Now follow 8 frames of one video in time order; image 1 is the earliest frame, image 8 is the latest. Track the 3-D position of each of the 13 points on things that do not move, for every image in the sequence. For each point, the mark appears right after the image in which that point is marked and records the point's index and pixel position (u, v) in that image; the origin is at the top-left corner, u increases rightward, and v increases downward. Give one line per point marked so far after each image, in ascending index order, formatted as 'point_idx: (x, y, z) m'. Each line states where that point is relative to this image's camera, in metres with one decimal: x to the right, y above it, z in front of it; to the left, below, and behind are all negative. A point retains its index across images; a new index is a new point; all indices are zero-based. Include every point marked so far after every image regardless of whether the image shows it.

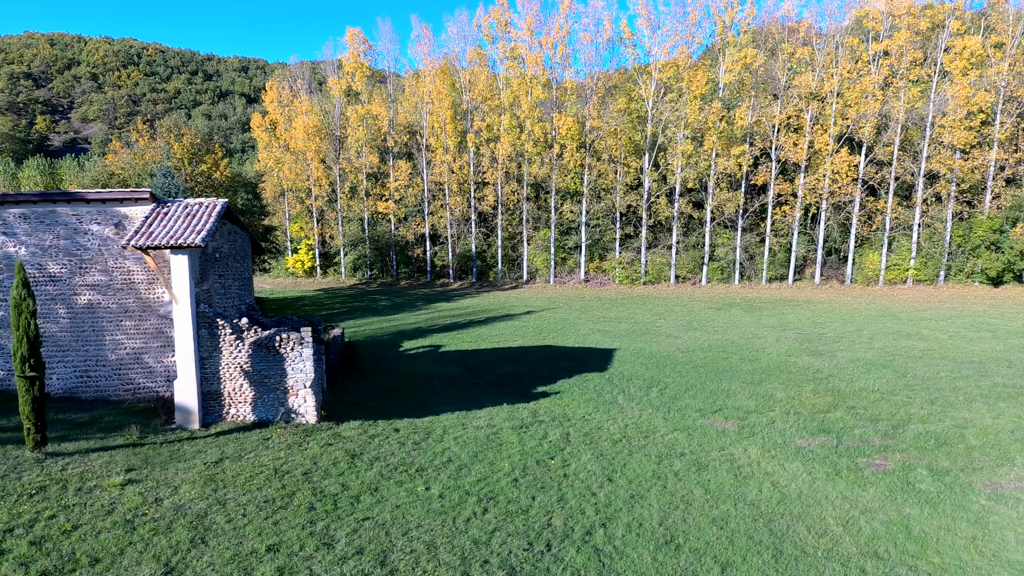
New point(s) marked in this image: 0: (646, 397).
0: (+2.6, -2.1, +14.4) m
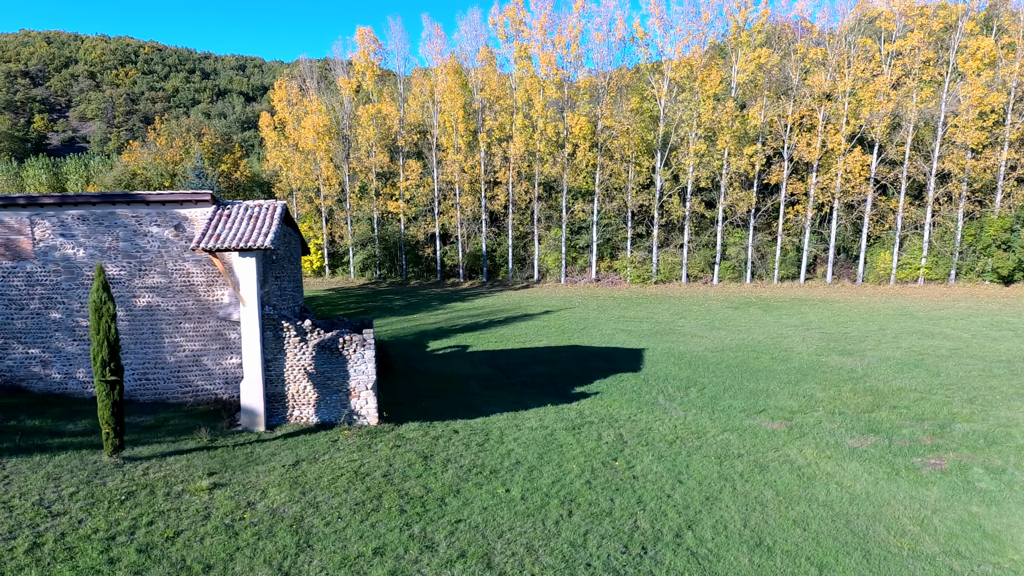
0: (+3.4, -2.1, +14.4) m
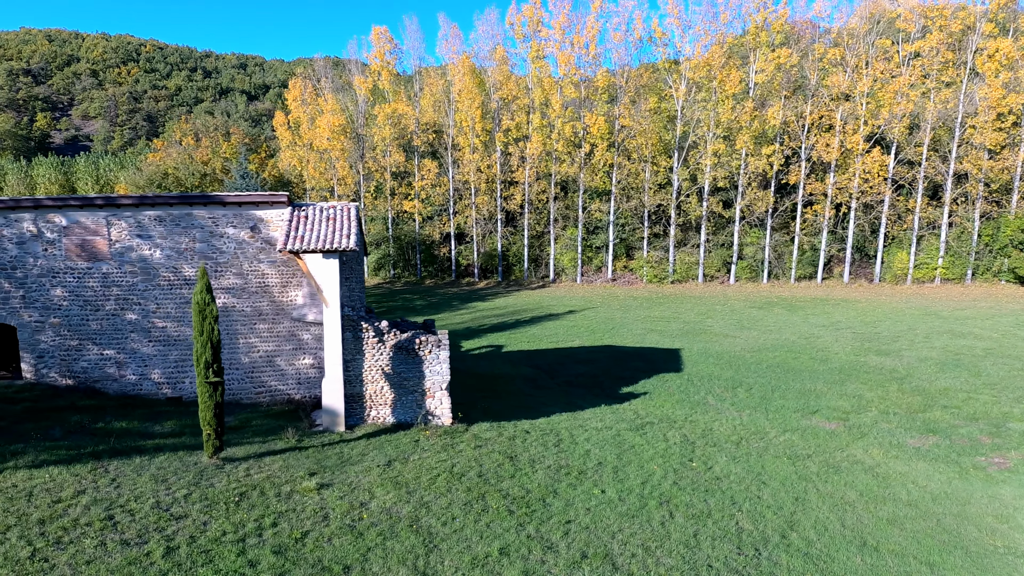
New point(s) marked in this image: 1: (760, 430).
0: (+4.3, -2.1, +14.5) m
1: (+4.0, -2.3, +12.1) m
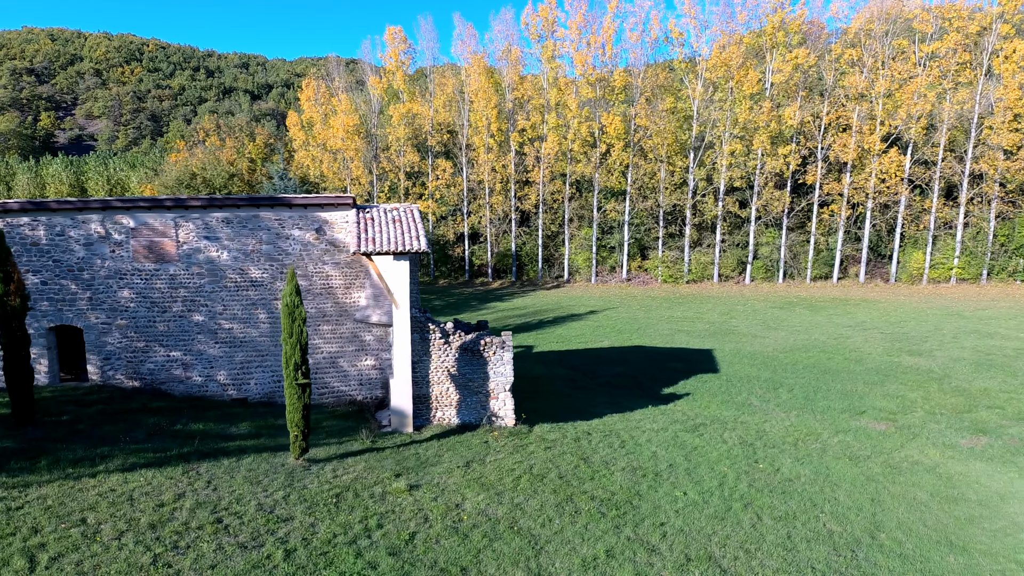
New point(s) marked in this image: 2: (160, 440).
0: (+5.2, -2.1, +14.5) m
1: (+4.9, -2.3, +12.1) m
2: (-3.7, -1.6, +7.9) m
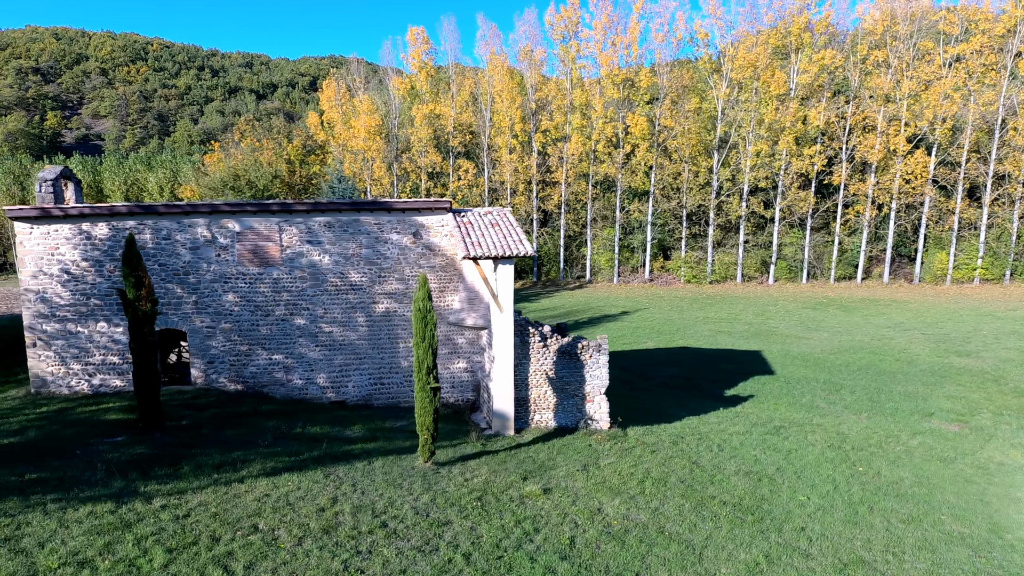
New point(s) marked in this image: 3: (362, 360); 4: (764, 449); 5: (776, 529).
0: (+6.4, -2.2, +14.6) m
1: (+6.2, -2.4, +12.2) m
2: (-2.4, -1.7, +7.9) m
3: (-2.0, -1.0, +10.2) m
4: (+3.4, -2.2, +10.2) m
5: (+2.5, -2.3, +7.0) m
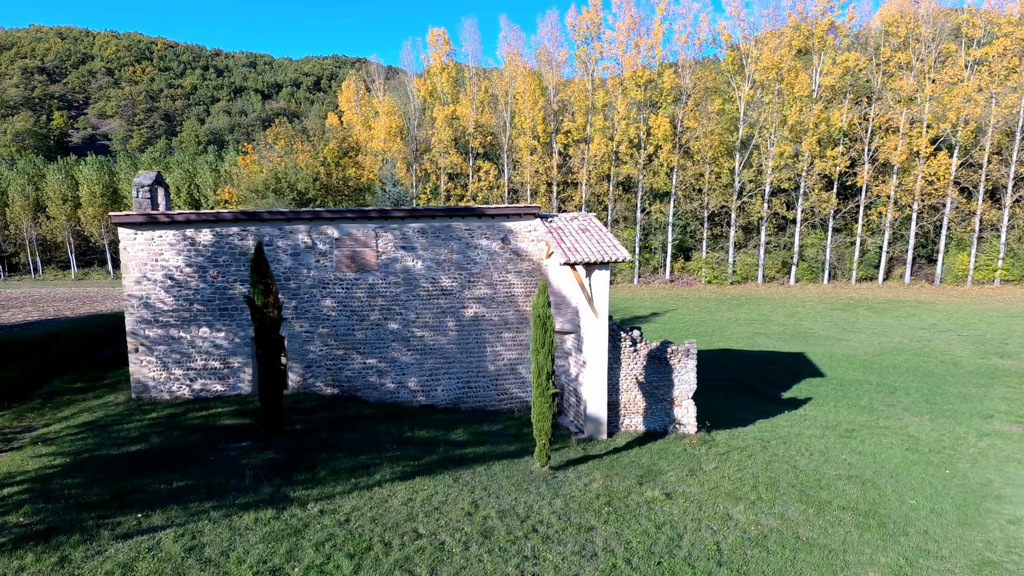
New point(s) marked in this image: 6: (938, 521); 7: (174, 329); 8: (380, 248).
0: (+7.6, -2.2, +14.7) m
1: (+7.4, -2.4, +12.3) m
2: (-1.1, -1.7, +8.0) m
3: (-0.8, -1.0, +10.2) m
4: (+4.6, -2.3, +10.3) m
5: (+3.7, -2.3, +7.1) m
6: (+4.3, -2.4, +7.7) m
7: (-4.1, -0.5, +9.1) m
8: (-1.7, +0.5, +9.7) m
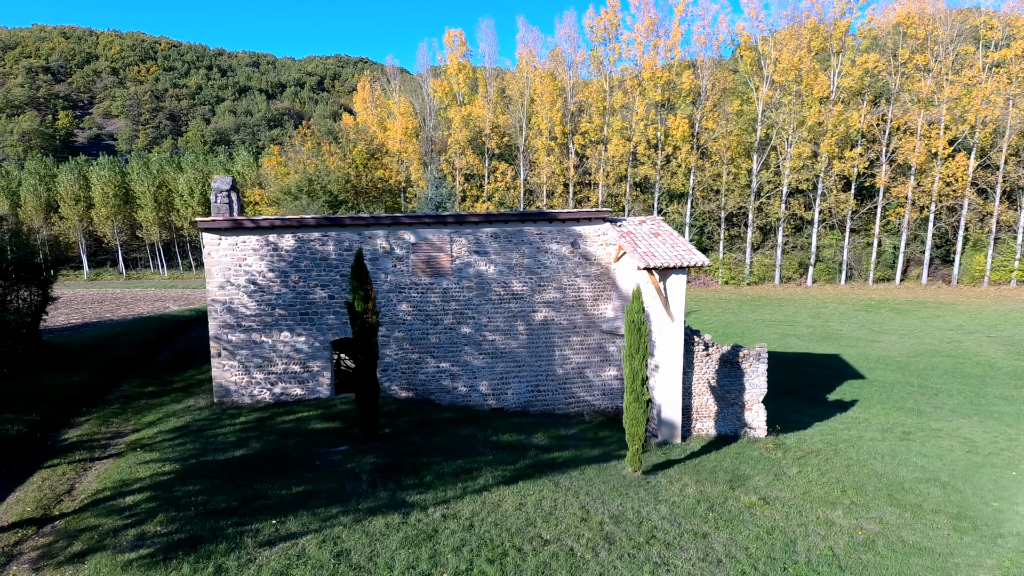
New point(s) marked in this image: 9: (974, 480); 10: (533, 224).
0: (+8.6, -2.3, +14.8) m
1: (+8.3, -2.5, +12.4) m
2: (-0.2, -1.8, +8.0) m
3: (+0.1, -1.1, +10.3) m
4: (+5.6, -2.3, +10.4) m
5: (+4.7, -2.4, +7.2) m
6: (+5.3, -2.4, +7.7) m
7: (-3.1, -0.6, +9.1) m
8: (-0.8, +0.5, +9.8) m
9: (+5.8, -2.4, +9.4) m
10: (+0.3, +0.9, +10.0) m
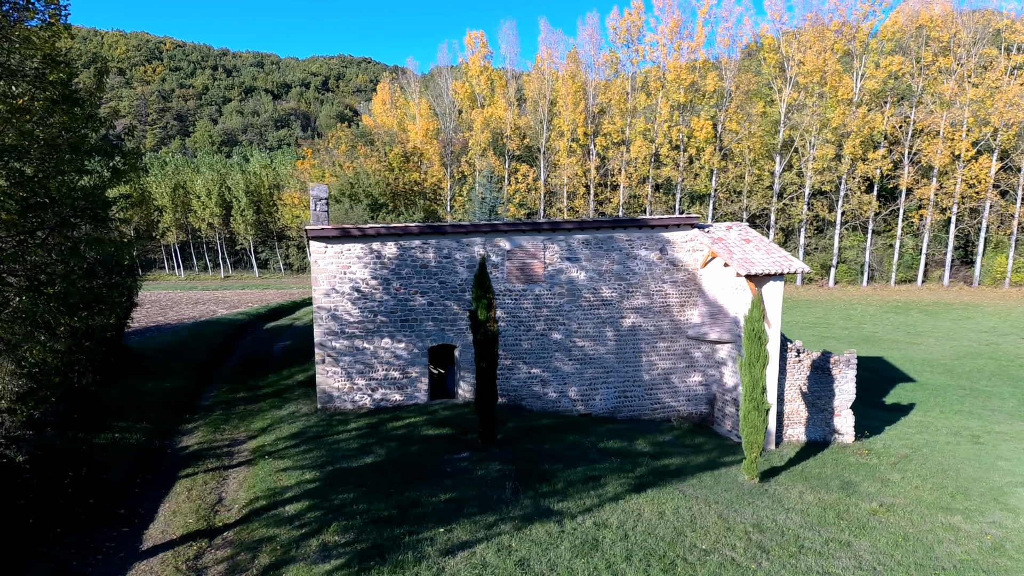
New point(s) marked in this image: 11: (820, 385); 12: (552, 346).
0: (+9.8, -2.4, +14.9) m
1: (+9.5, -2.6, +12.6) m
2: (+1.1, -1.9, +8.1) m
3: (+1.4, -1.2, +10.4) m
4: (+6.8, -2.4, +10.5) m
5: (+5.9, -2.5, +7.3) m
6: (+6.6, -2.5, +7.8) m
7: (-1.9, -0.6, +9.2) m
8: (+0.5, +0.4, +9.8) m
9: (+7.0, -2.5, +9.5) m
10: (+1.5, +0.8, +10.0) m
11: (+4.2, -1.3, +10.2) m
12: (+0.5, -0.8, +10.0) m
